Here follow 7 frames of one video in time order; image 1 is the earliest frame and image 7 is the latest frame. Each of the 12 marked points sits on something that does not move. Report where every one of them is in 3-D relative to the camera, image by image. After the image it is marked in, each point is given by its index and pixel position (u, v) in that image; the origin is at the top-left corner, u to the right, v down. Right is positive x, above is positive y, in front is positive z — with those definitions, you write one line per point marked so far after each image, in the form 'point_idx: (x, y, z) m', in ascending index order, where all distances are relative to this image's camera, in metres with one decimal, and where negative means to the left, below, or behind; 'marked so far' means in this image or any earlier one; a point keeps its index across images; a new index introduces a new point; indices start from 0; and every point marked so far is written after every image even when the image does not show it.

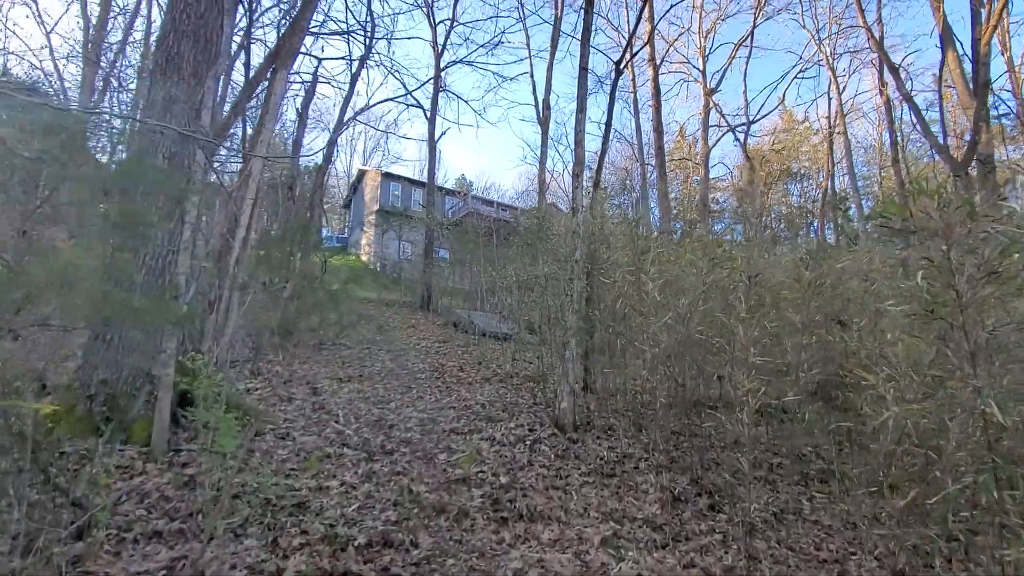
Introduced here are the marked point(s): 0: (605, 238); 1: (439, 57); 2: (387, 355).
0: (+1.2, +0.6, +6.8) m
1: (-2.7, +8.4, +19.3) m
2: (-2.5, -1.4, +10.6) m
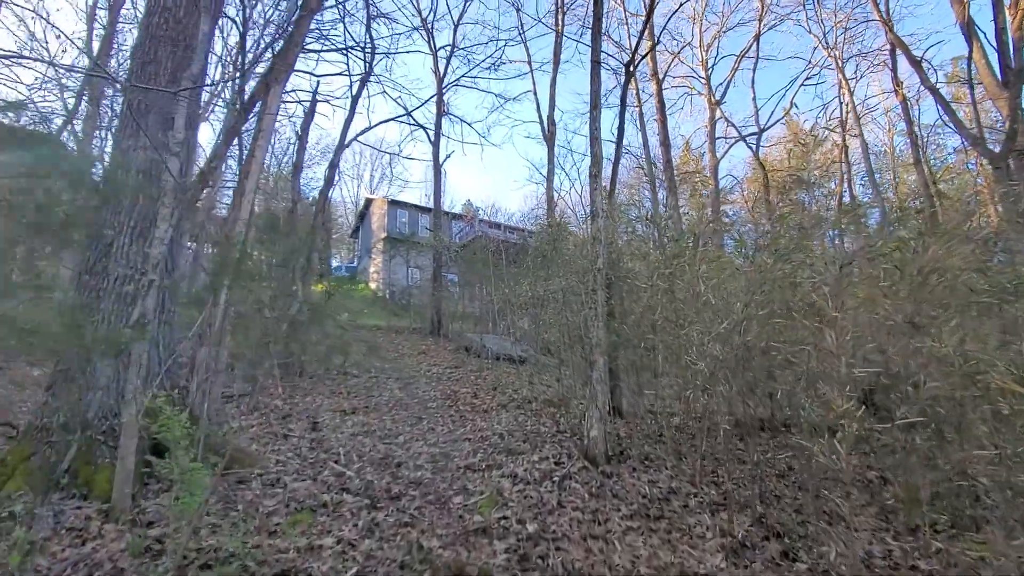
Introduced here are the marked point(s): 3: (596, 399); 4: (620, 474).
0: (+1.4, +0.5, +6.1) m
1: (-2.6, +7.5, +19.1) m
2: (-2.2, -1.8, +10.0) m
3: (+0.9, -1.1, +5.3) m
4: (+1.0, -1.8, +4.9) m
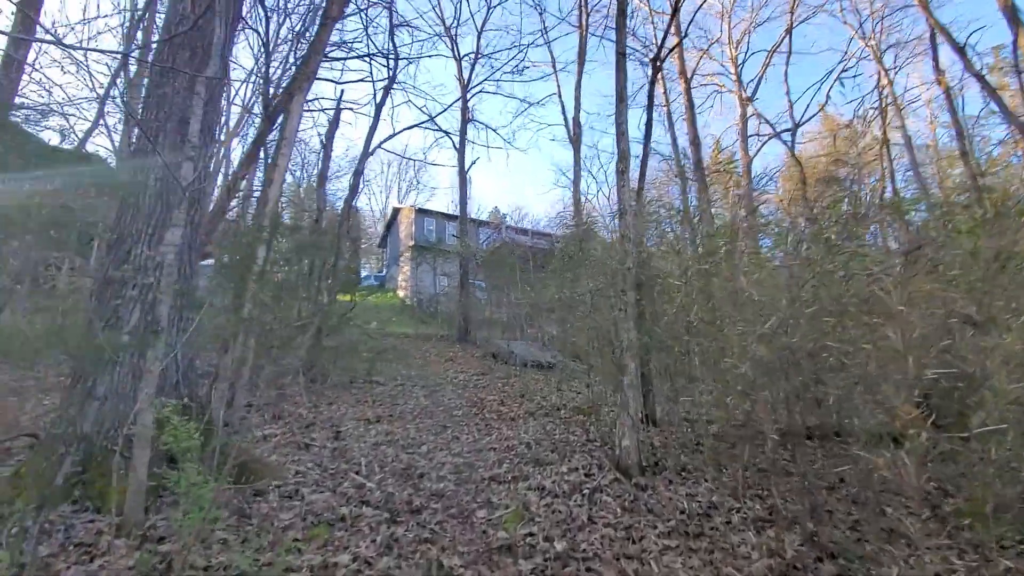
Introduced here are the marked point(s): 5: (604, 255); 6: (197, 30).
0: (+1.7, +0.5, +5.8) m
1: (-1.7, +7.3, +19.0) m
2: (-1.7, -1.9, +9.8) m
3: (+1.1, -1.1, +5.0) m
4: (+1.3, -1.8, +4.6) m
5: (+1.3, +0.5, +7.2) m
6: (-3.0, +2.5, +5.0) m
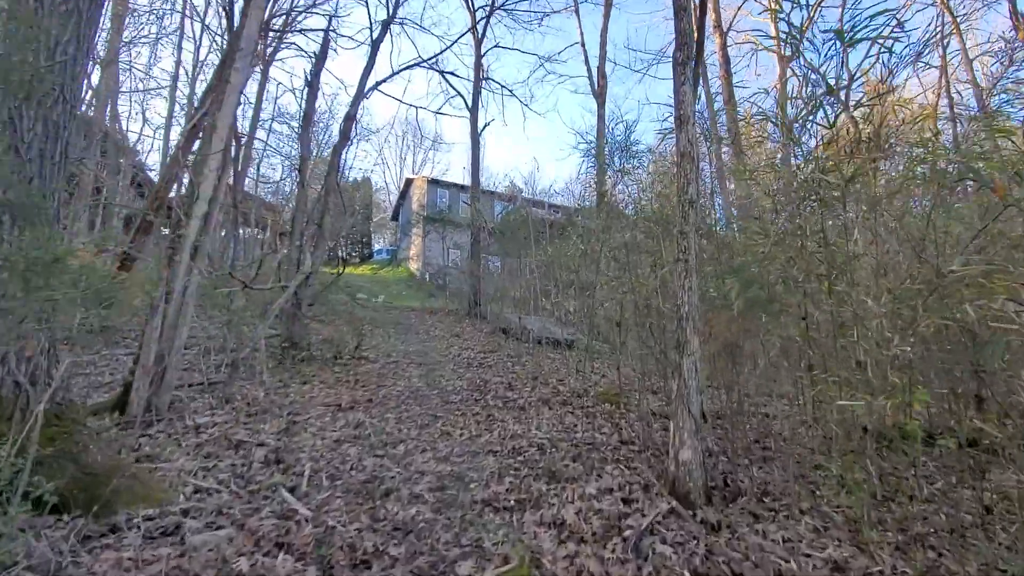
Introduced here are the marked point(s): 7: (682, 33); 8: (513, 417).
0: (+1.7, +0.9, +4.2) m
1: (-1.1, +8.3, +17.2) m
2: (-1.5, -1.3, +8.3) m
3: (+1.2, -0.8, +3.4) m
4: (+1.3, -1.4, +3.0) m
5: (+1.4, +0.9, +5.5) m
6: (-3.0, +3.0, +3.4) m
7: (+1.3, +1.9, +3.9) m
8: (0.0, -1.4, +5.5) m
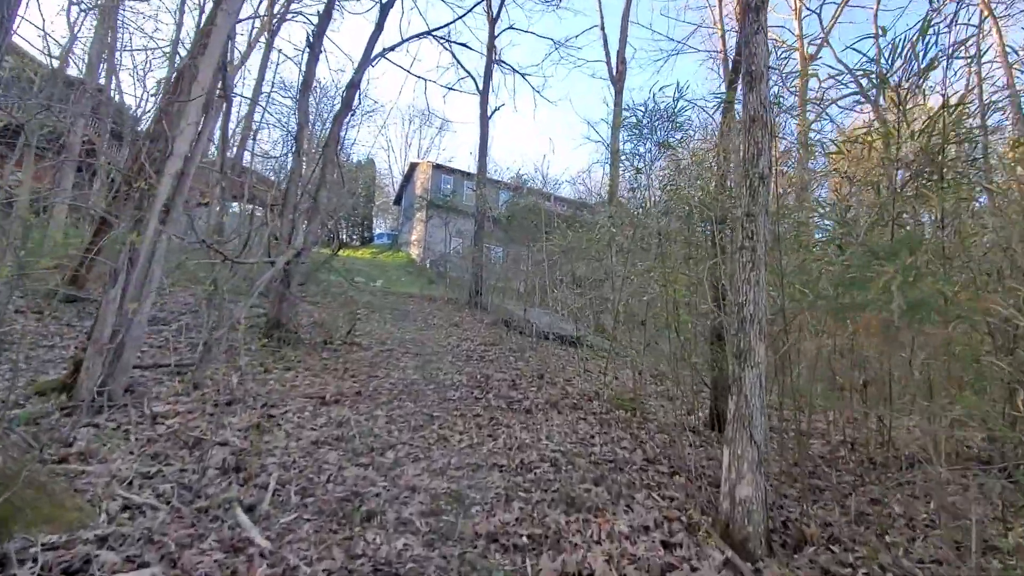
0: (+1.9, +0.9, +3.5) m
1: (-0.6, +8.6, +16.4) m
2: (-1.5, -1.1, +7.7) m
3: (+1.3, -0.7, +2.7) m
4: (+1.4, -1.4, +2.4) m
5: (+1.6, +1.0, +4.8) m
6: (-2.7, +3.2, +2.7) m
7: (+1.5, +1.9, +3.2) m
8: (+0.1, -1.2, +4.8) m
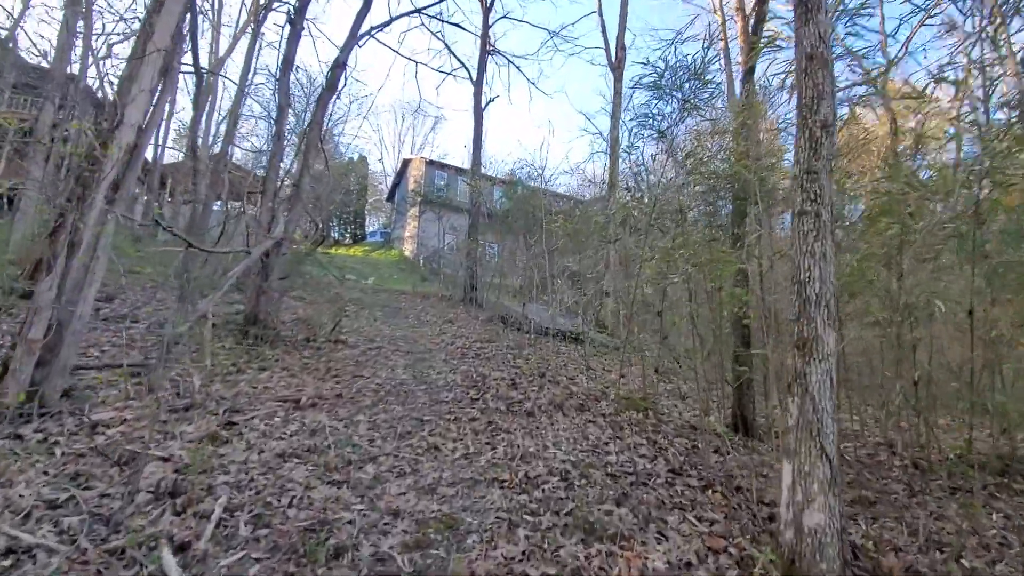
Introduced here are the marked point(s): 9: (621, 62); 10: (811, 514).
0: (+1.9, +1.0, +2.9) m
1: (-0.7, +8.8, +15.8) m
2: (-1.5, -1.0, +7.1) m
3: (+1.3, -0.6, +2.1) m
4: (+1.4, -1.3, +1.8) m
5: (+1.6, +1.1, +4.2) m
6: (-2.7, +3.3, +2.1) m
7: (+1.5, +2.0, +2.6) m
8: (+0.1, -1.1, +4.2) m
9: (+3.1, +6.6, +15.2) m
10: (+1.2, -0.9, +2.1) m
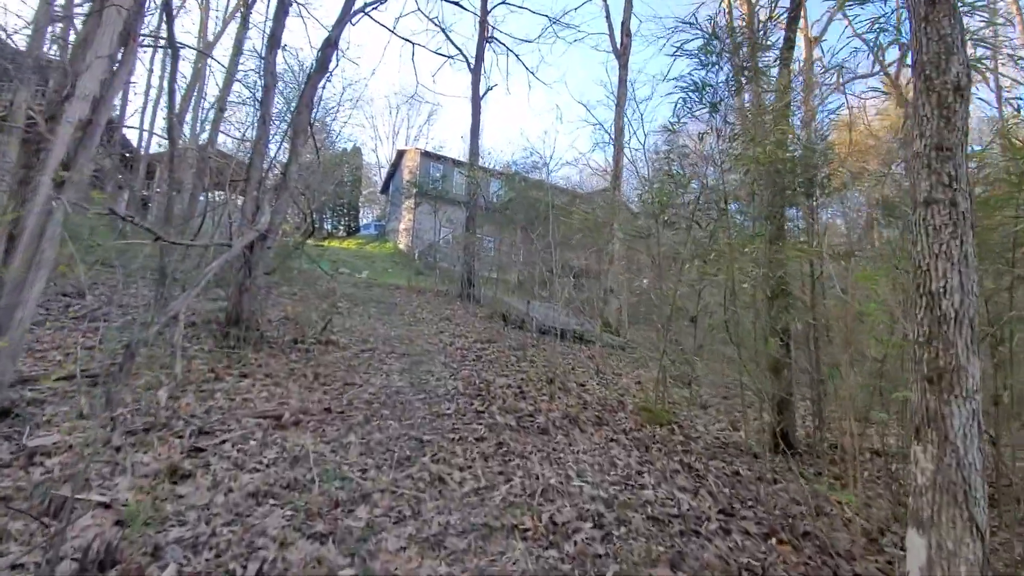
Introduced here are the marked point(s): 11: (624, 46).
0: (+2.0, +1.0, +2.4) m
1: (-0.7, +8.9, +15.1) m
2: (-1.4, -0.9, +6.5) m
3: (+1.4, -0.7, +1.6) m
4: (+1.5, -1.3, +1.3) m
5: (+1.7, +1.1, +3.7) m
6: (-2.5, +3.3, +1.4) m
7: (+1.6, +2.0, +2.0) m
8: (+0.2, -1.1, +3.7) m
9: (+3.2, +6.7, +14.6) m
10: (+1.3, -0.9, +1.6) m
11: (+3.1, +6.8, +14.6) m
